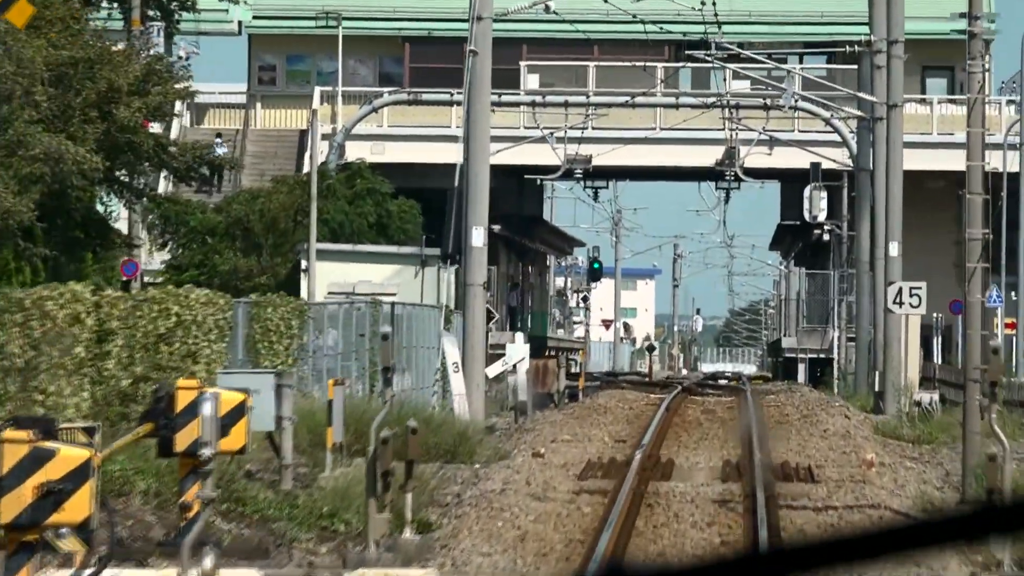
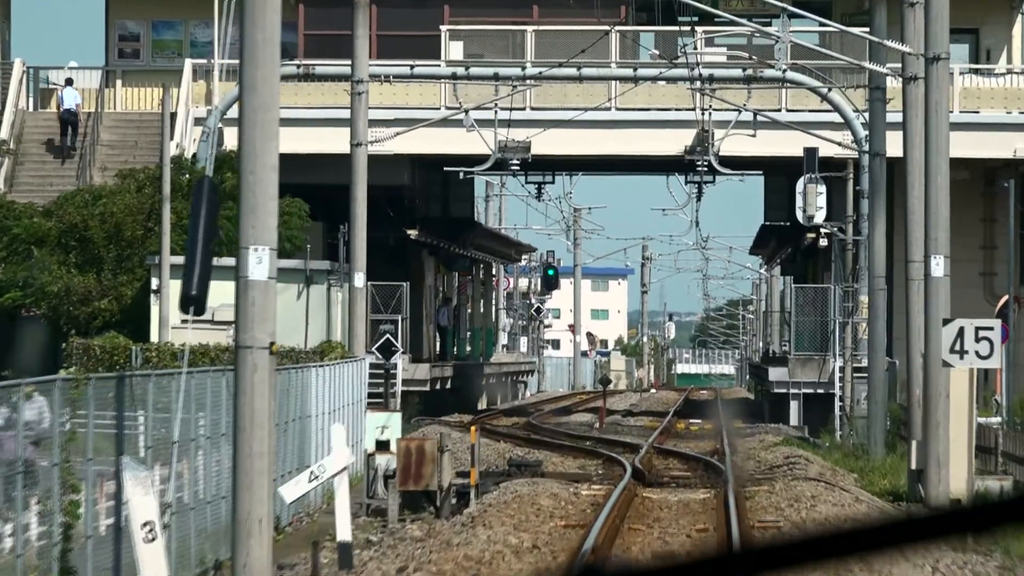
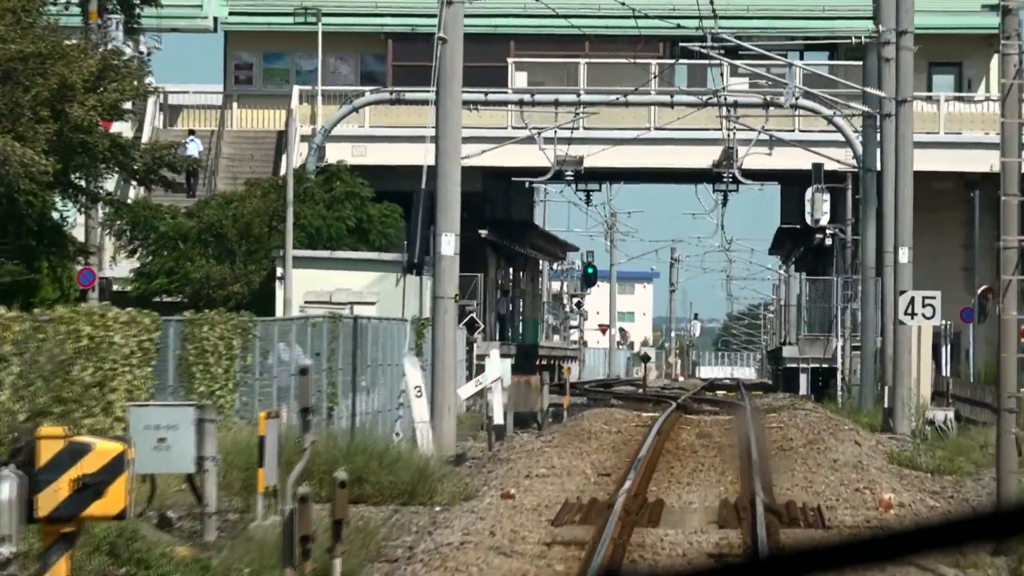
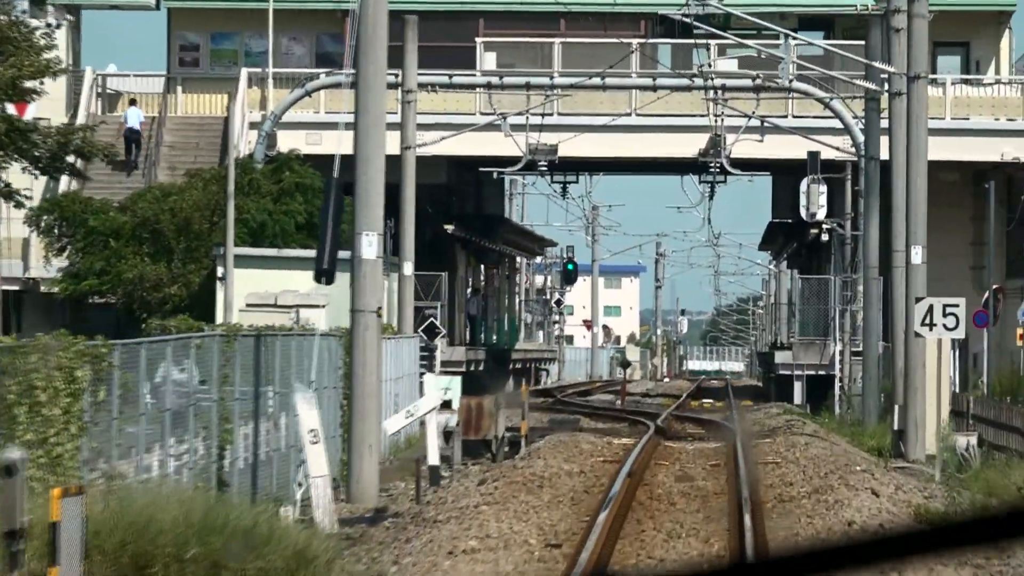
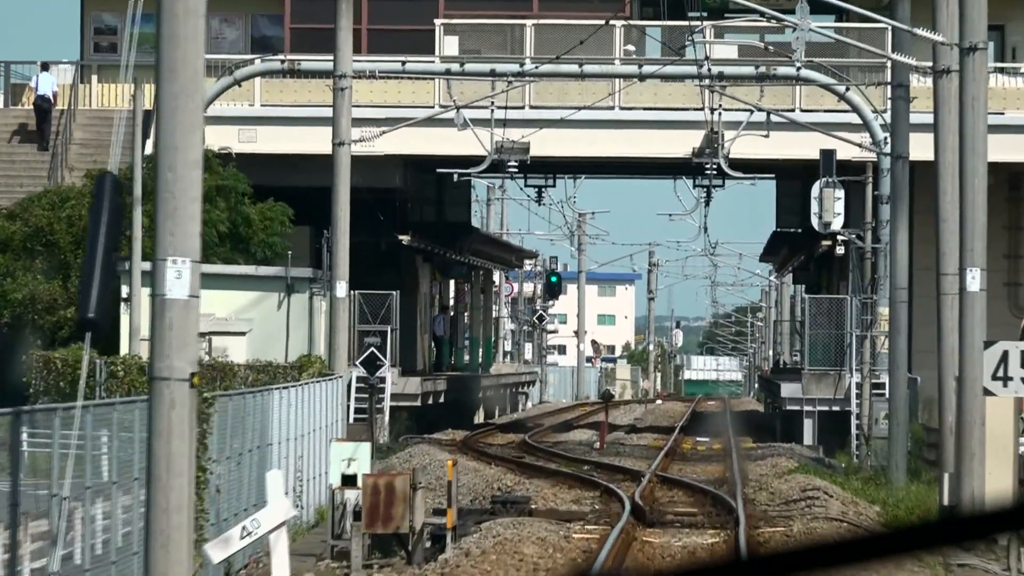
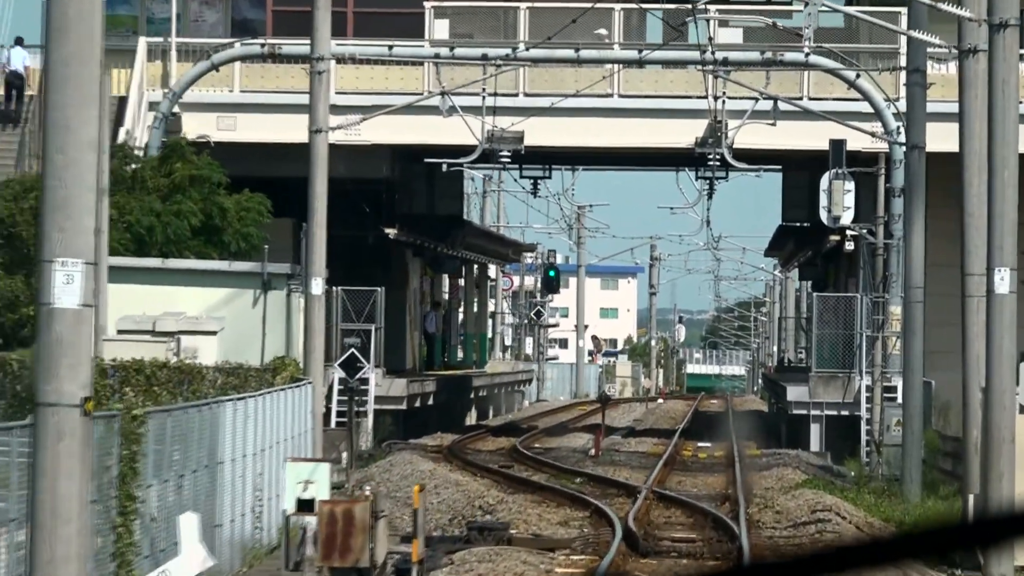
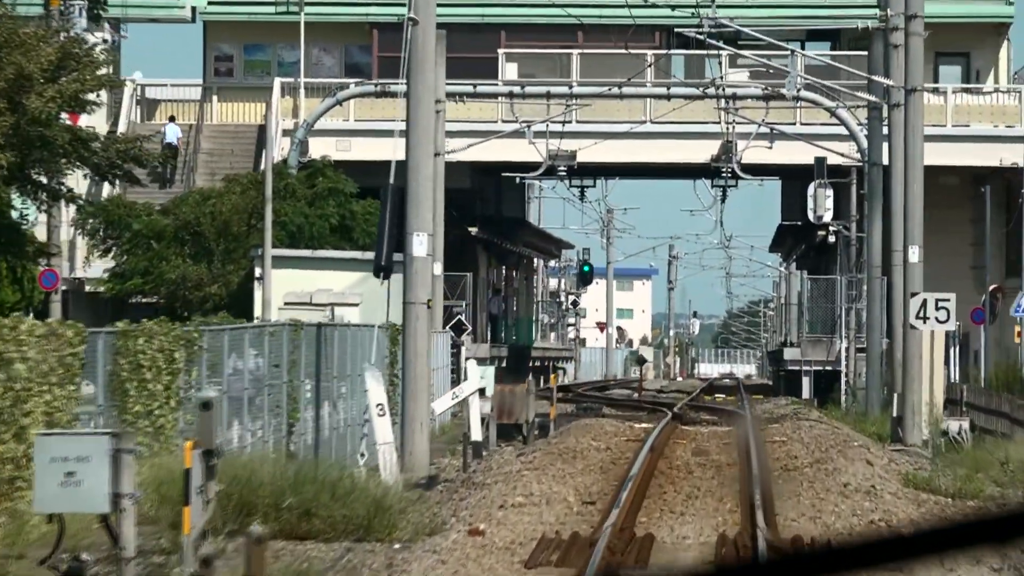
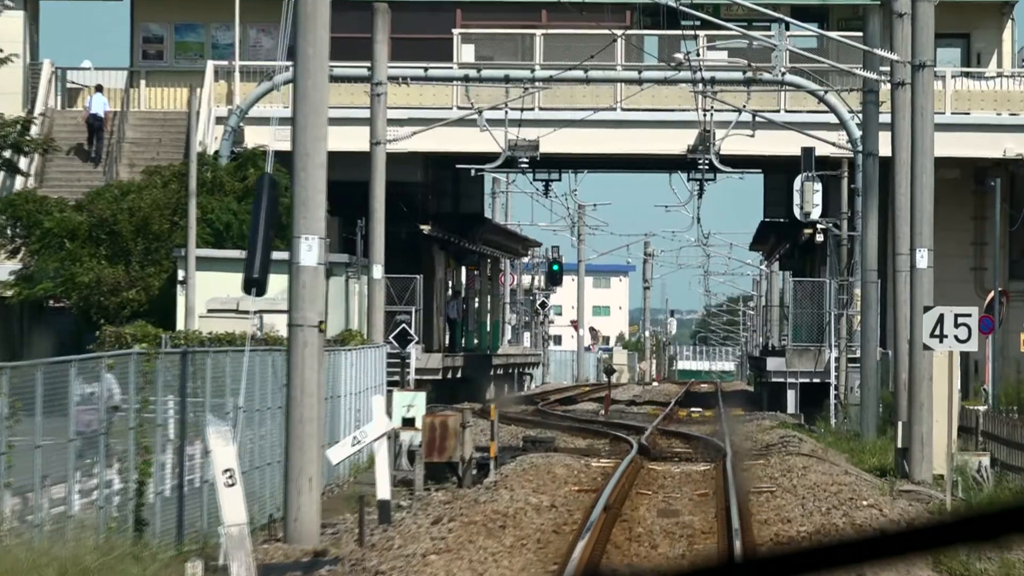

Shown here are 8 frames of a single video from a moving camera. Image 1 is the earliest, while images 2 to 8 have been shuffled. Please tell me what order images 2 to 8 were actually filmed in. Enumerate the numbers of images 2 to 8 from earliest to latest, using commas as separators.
3, 7, 4, 8, 2, 5, 6
